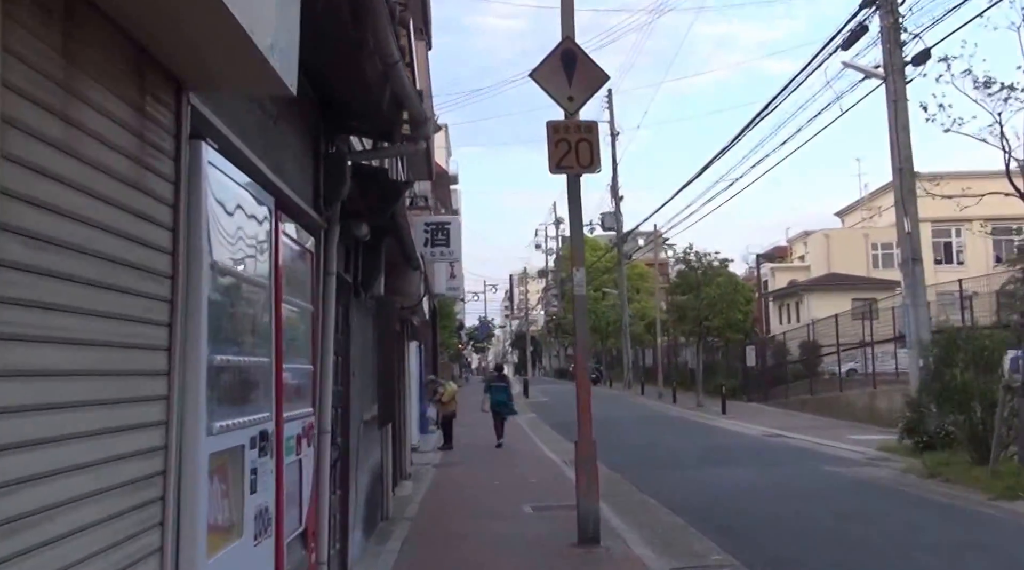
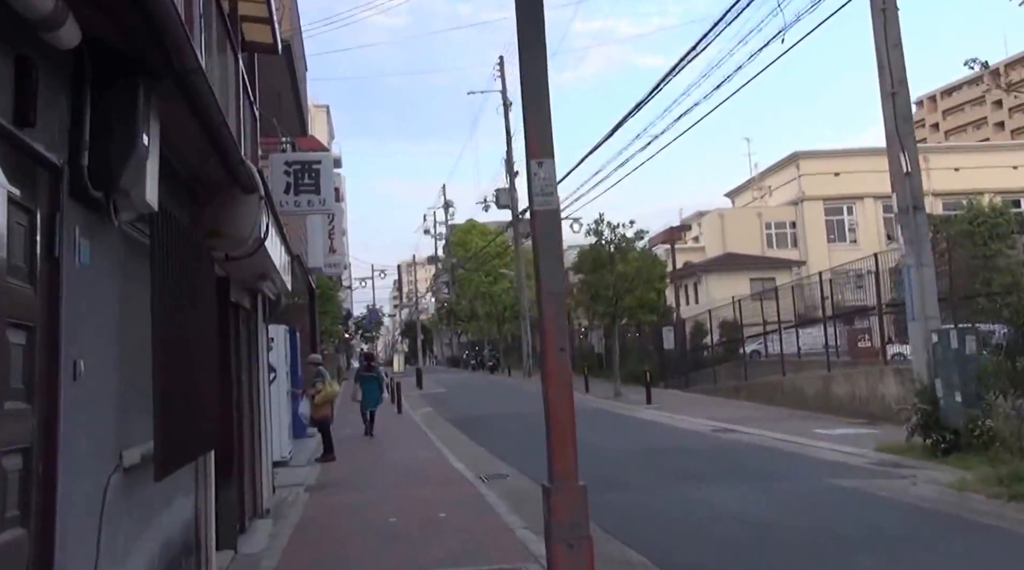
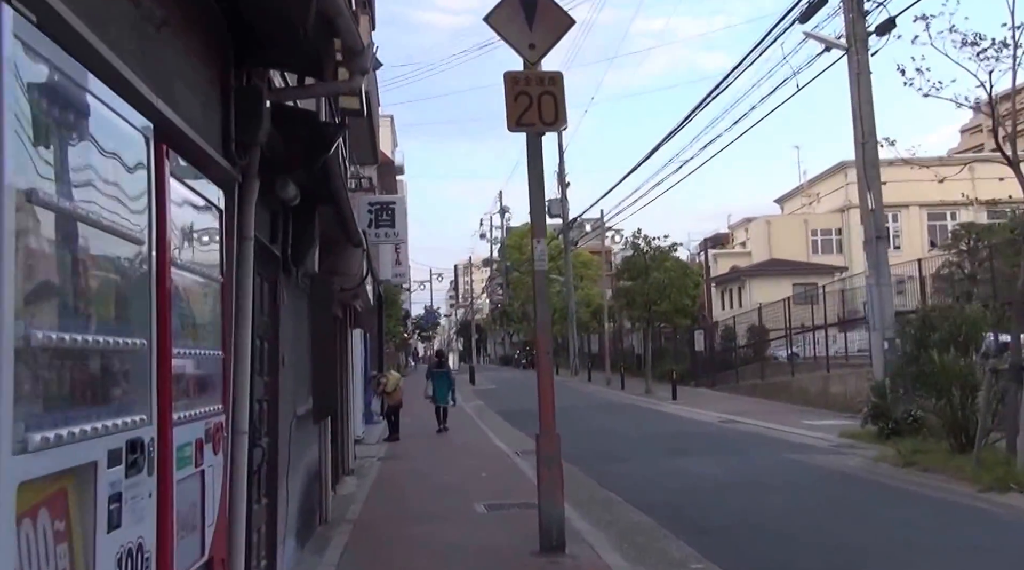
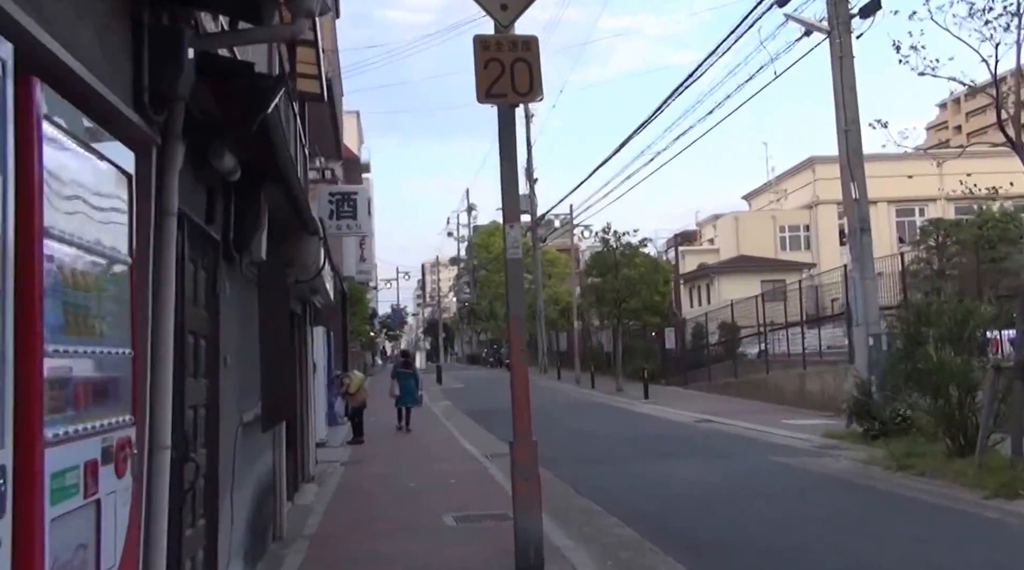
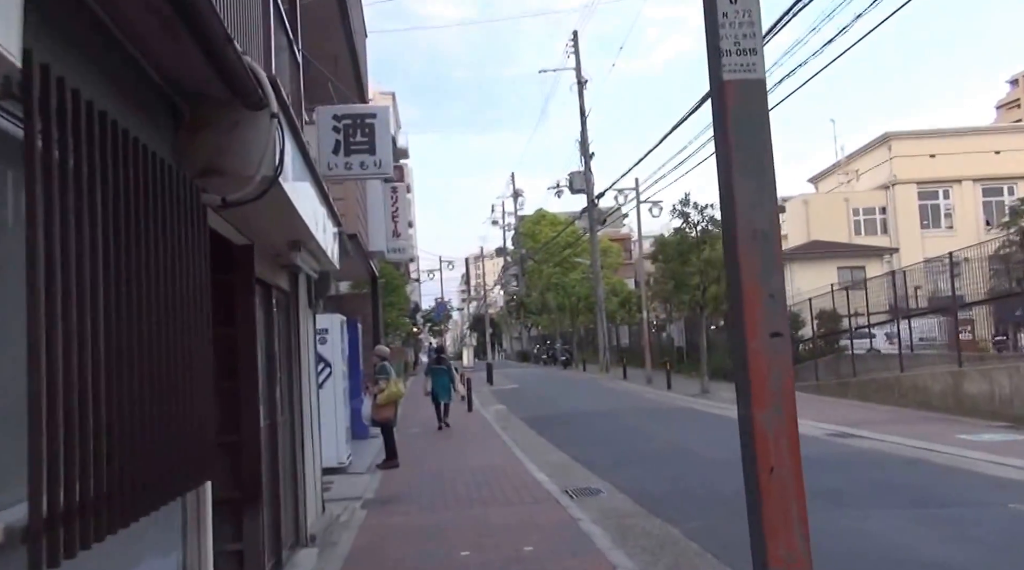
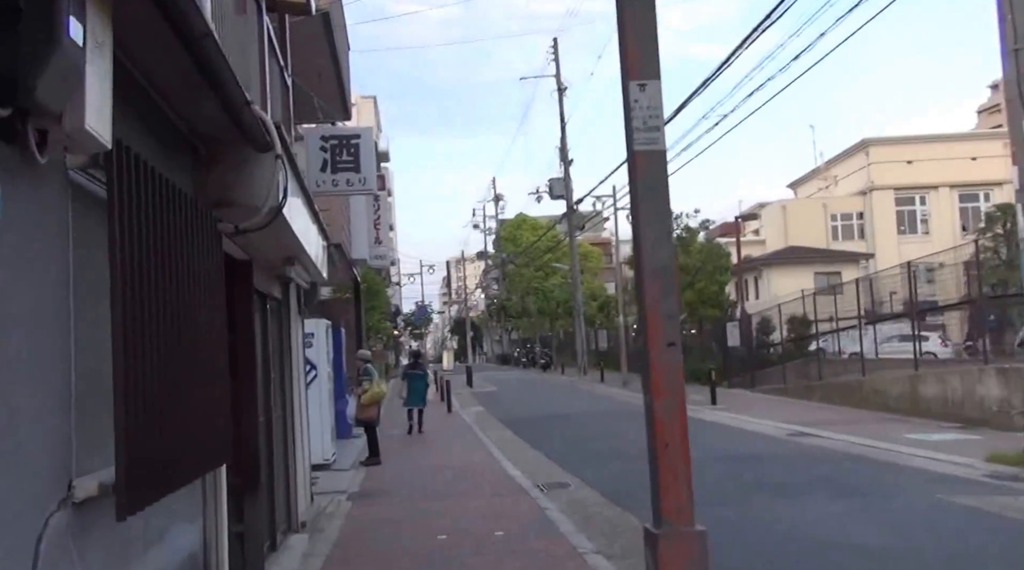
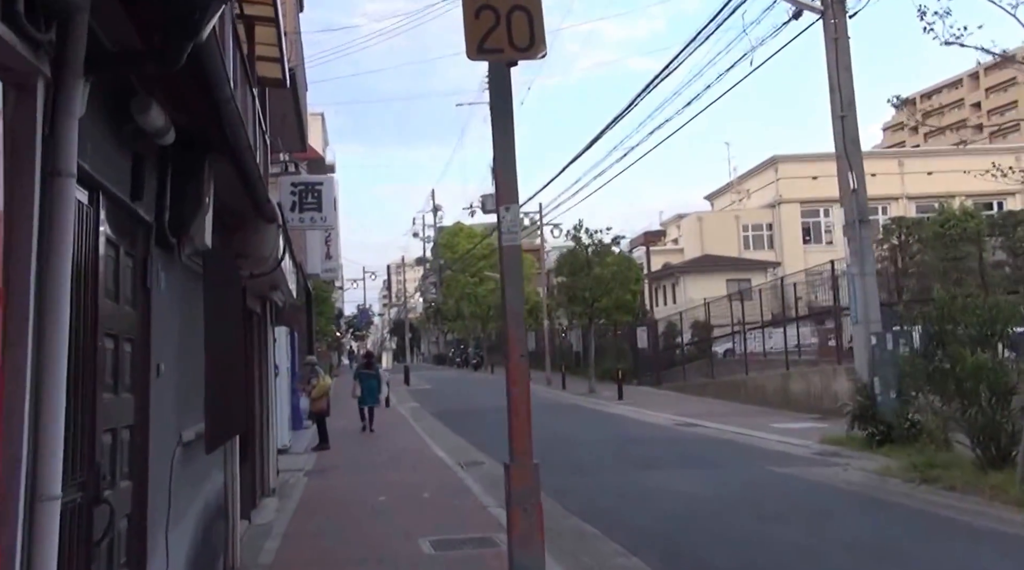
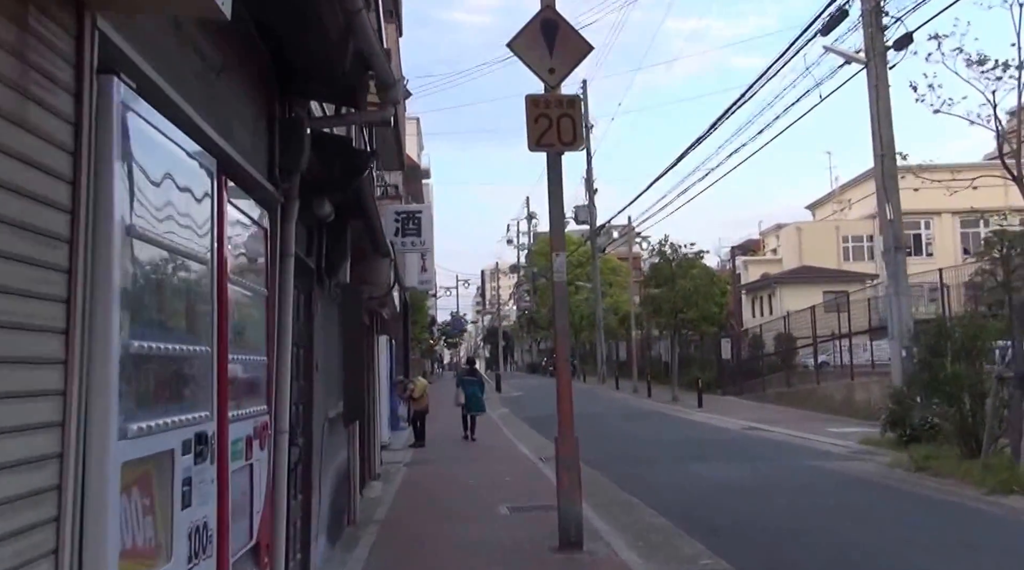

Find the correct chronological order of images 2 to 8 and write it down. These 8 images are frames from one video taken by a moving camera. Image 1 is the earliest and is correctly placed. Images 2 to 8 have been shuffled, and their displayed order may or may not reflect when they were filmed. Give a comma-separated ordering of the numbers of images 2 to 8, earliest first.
8, 3, 4, 7, 2, 6, 5
